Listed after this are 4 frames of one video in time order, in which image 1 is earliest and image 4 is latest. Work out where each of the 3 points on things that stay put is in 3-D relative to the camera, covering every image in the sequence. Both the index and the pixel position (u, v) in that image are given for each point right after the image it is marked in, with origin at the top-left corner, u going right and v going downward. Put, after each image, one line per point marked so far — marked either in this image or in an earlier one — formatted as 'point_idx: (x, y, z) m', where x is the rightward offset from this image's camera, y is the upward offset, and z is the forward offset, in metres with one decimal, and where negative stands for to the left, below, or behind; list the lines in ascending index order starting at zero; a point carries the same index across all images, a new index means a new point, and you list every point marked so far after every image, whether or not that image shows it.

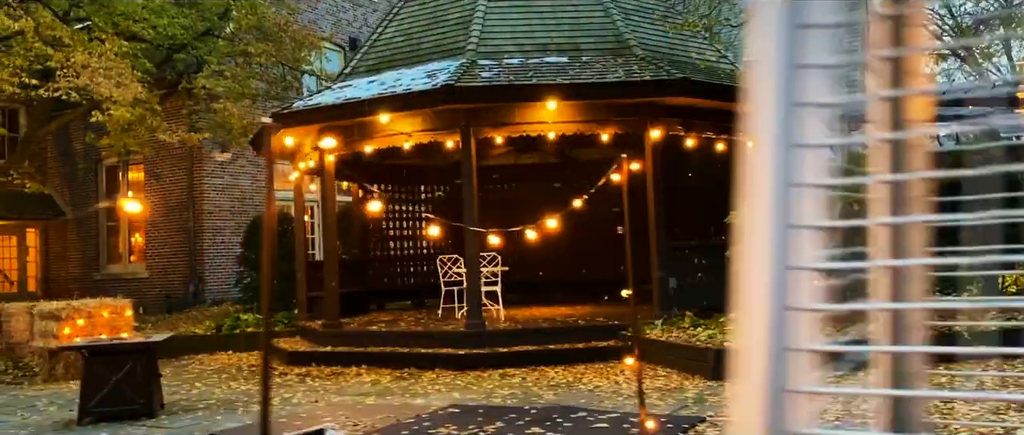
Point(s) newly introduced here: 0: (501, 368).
0: (-0.1, -1.6, +9.2) m
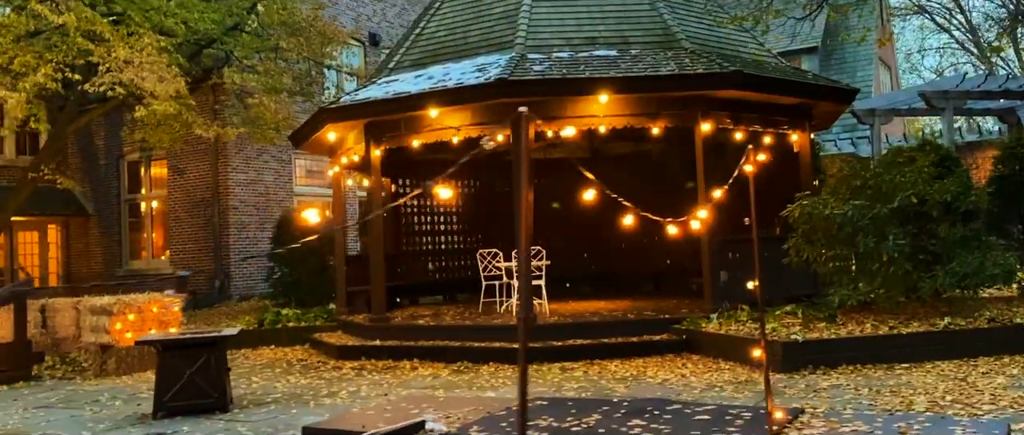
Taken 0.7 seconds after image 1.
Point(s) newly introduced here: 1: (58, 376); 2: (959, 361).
0: (+0.5, -1.5, +9.2) m
1: (-5.1, -1.8, +9.7) m
2: (+3.9, -1.3, +7.6) m
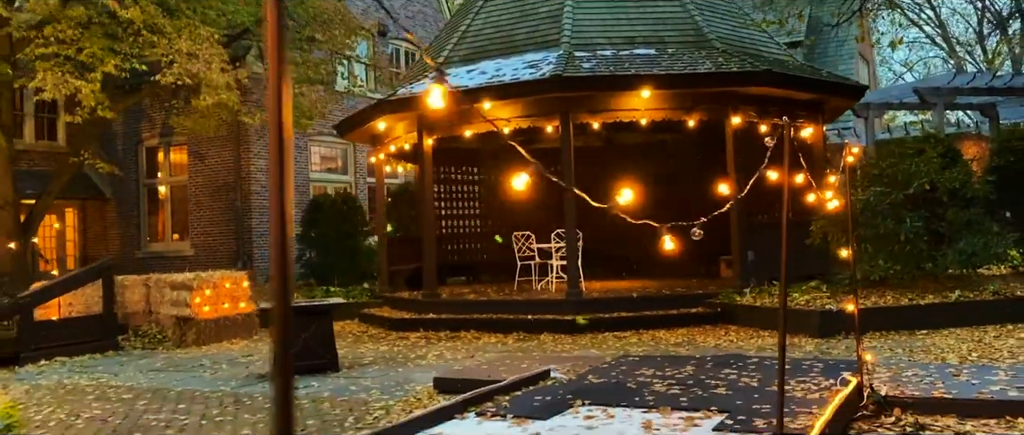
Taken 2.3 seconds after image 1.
0: (+1.1, -1.3, +10.2) m
1: (-4.5, -1.6, +10.5) m
2: (+4.6, -1.1, +8.7) m
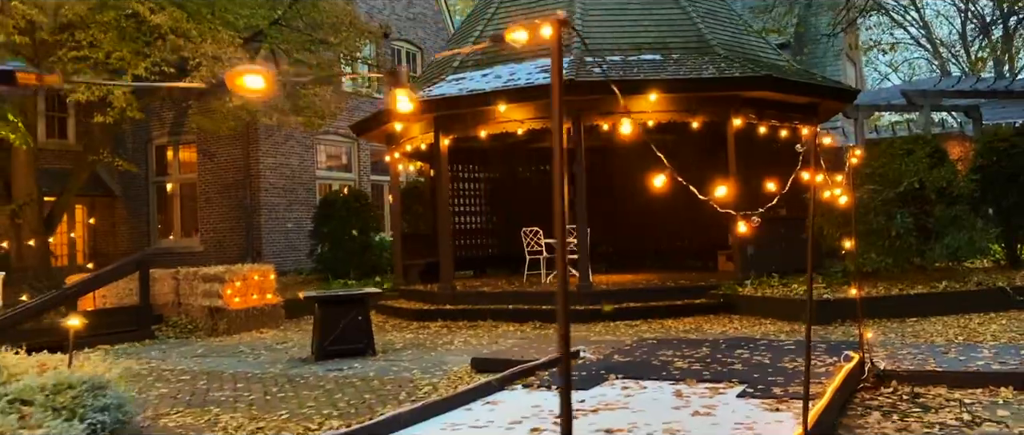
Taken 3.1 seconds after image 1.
0: (+1.3, -1.3, +10.8) m
1: (-4.3, -1.5, +11.0) m
2: (+4.8, -1.1, +9.4) m
